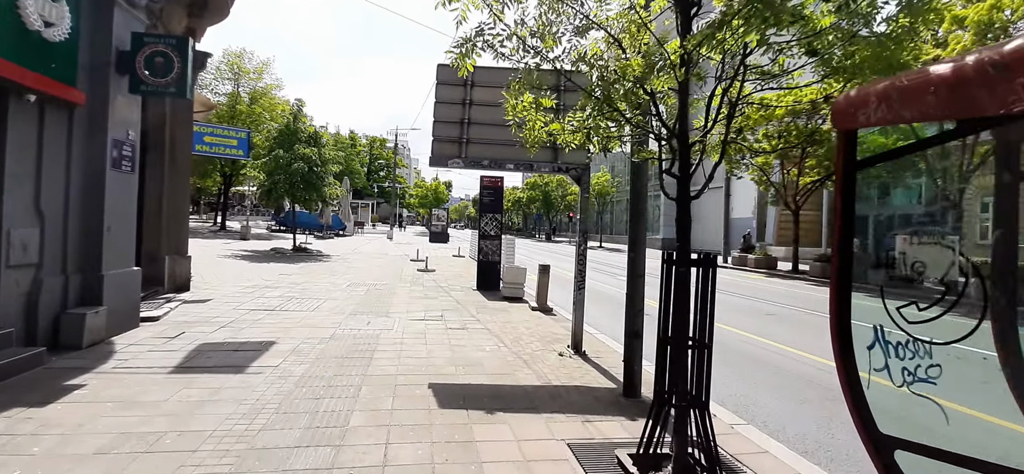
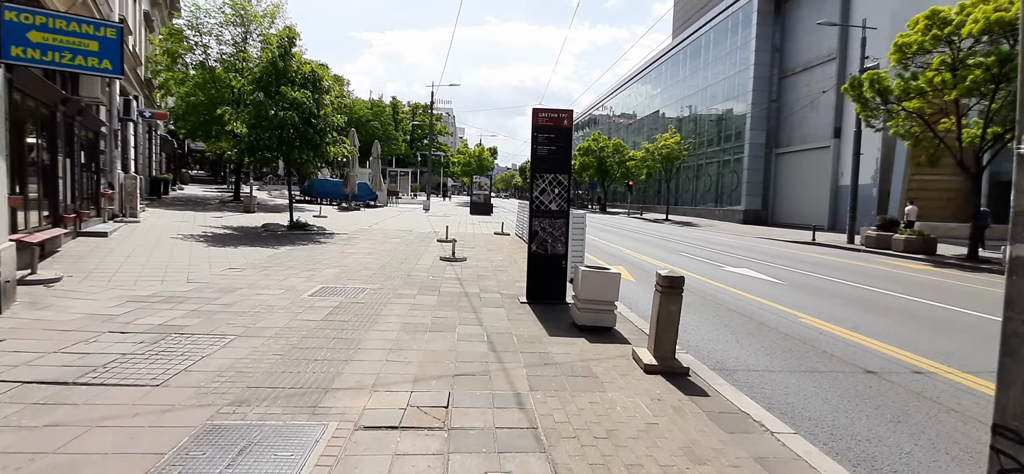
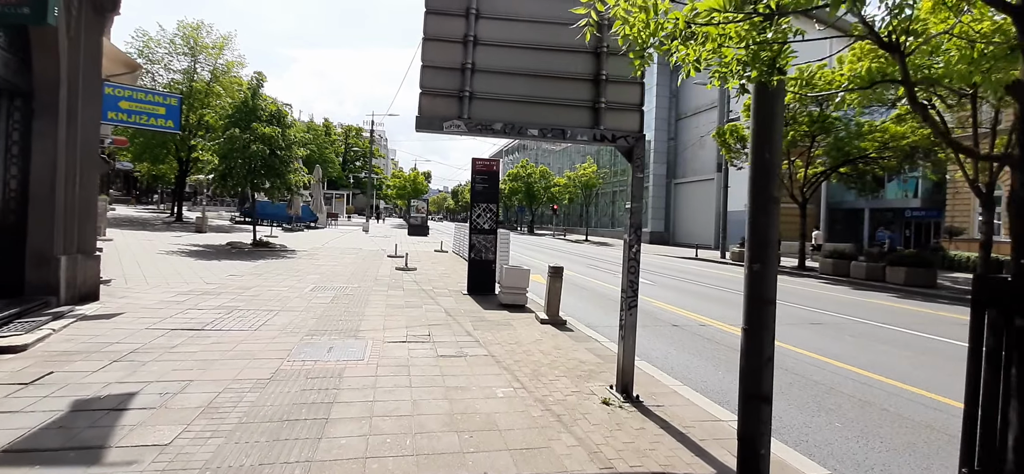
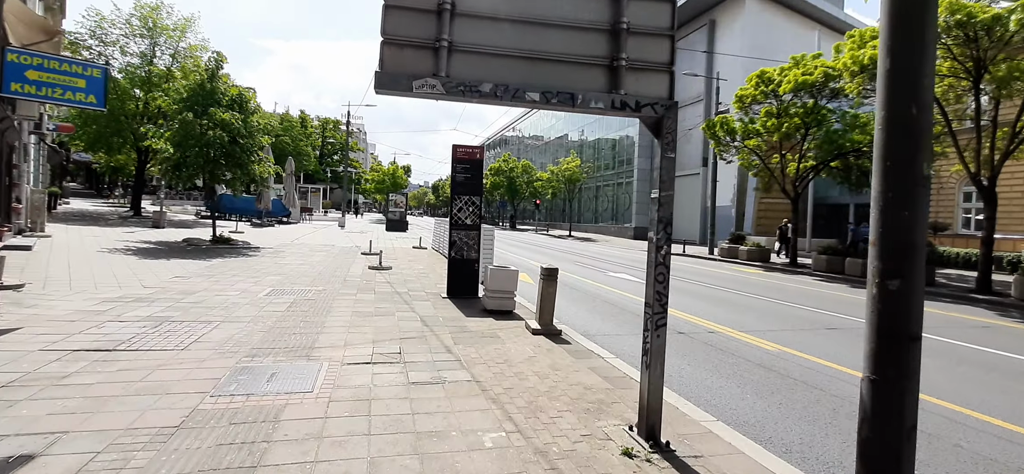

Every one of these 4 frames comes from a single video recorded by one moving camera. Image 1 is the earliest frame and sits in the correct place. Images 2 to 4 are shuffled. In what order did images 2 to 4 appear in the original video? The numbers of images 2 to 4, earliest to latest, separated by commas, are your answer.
3, 4, 2
